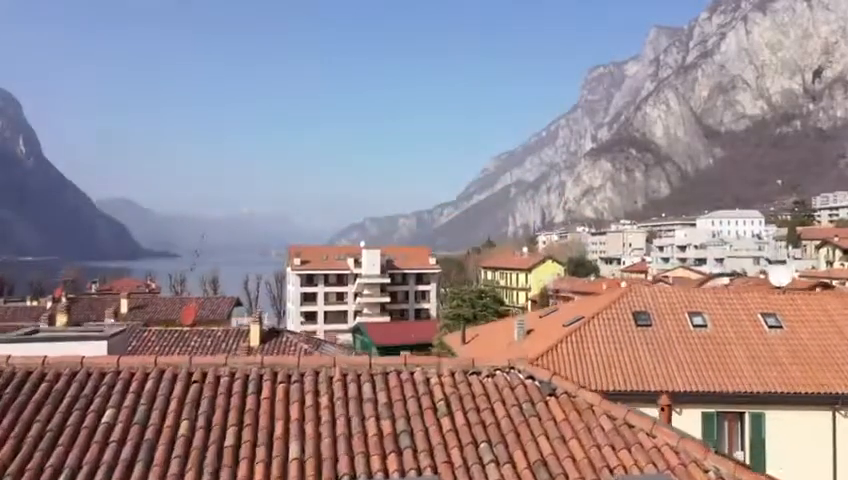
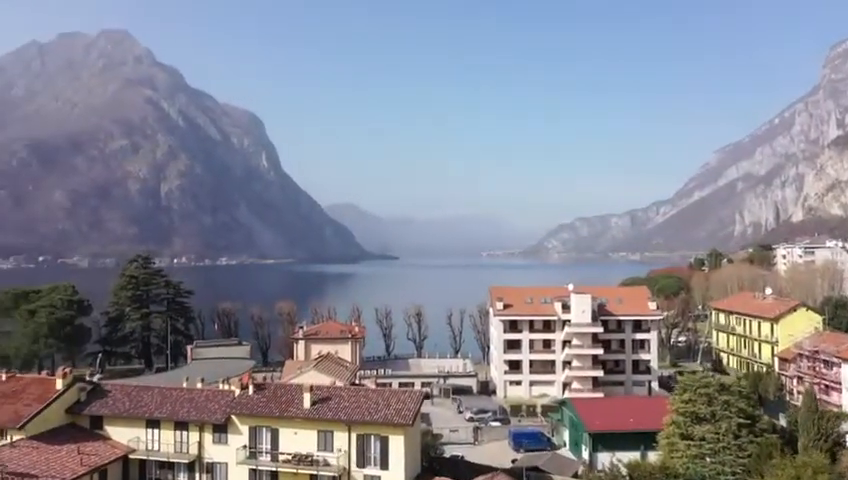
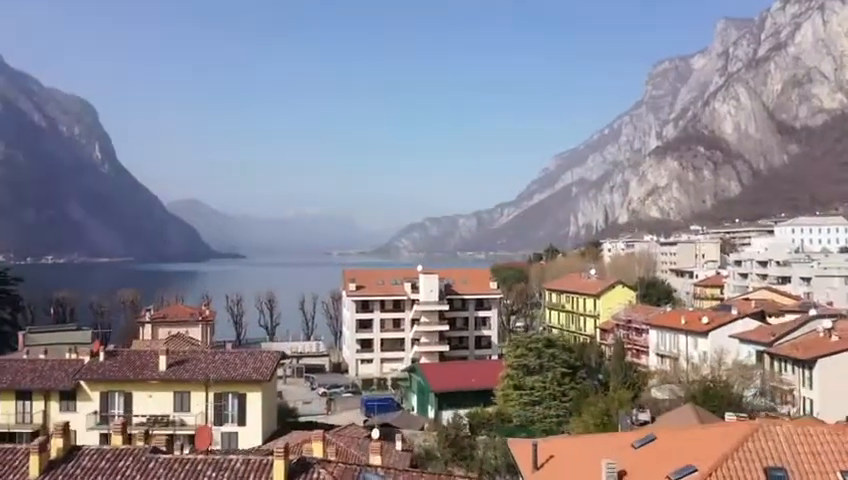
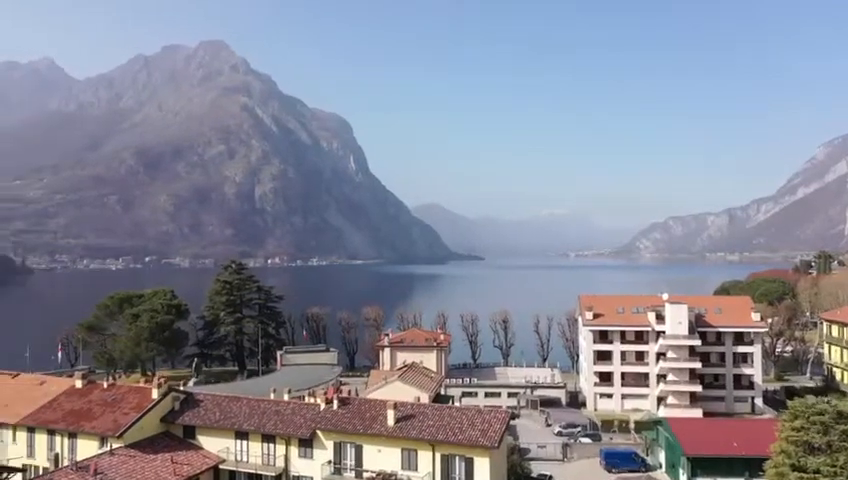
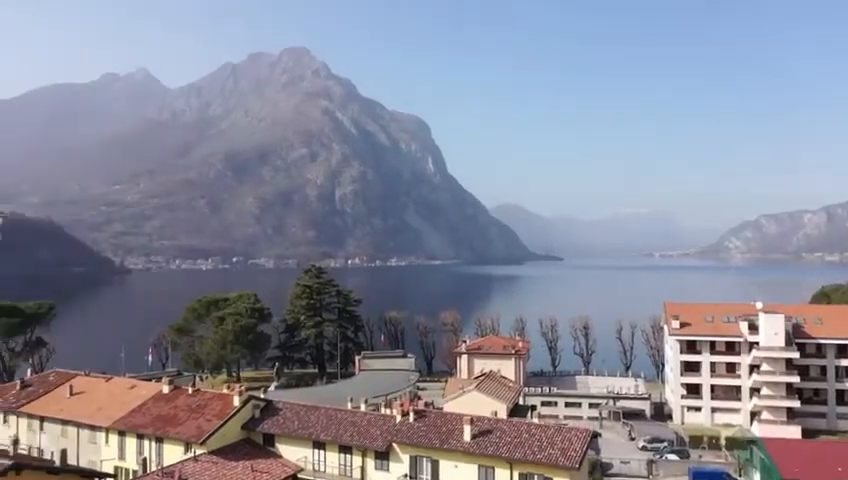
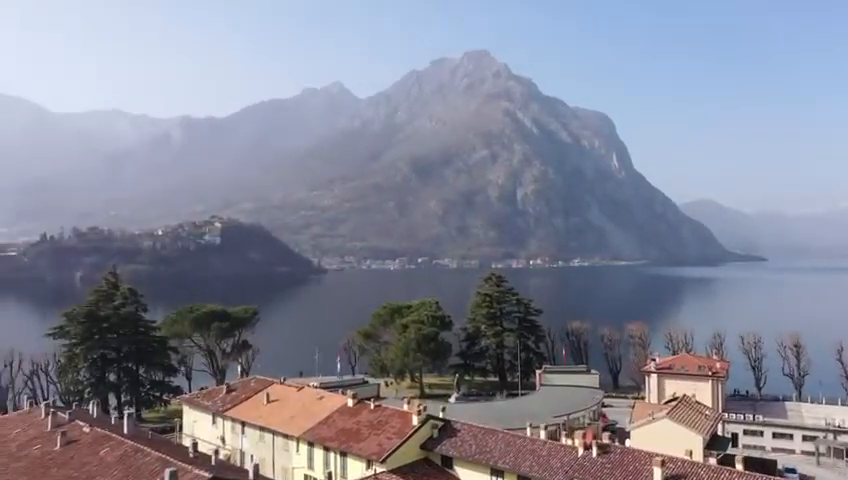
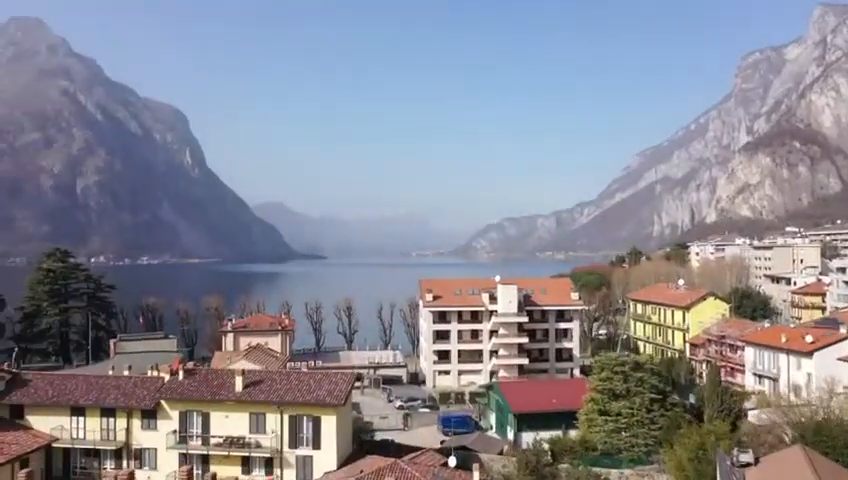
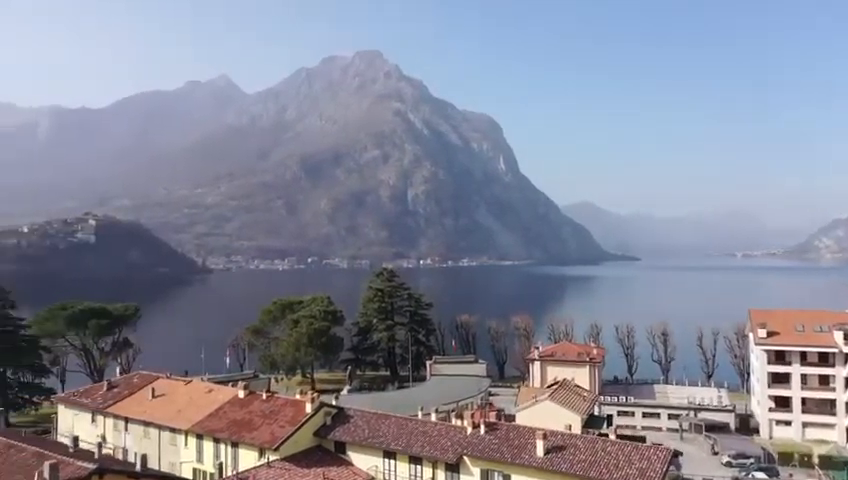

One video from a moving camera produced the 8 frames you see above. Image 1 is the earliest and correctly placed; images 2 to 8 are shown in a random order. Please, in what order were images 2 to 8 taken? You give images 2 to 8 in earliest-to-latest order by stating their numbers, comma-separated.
3, 7, 2, 4, 5, 8, 6
